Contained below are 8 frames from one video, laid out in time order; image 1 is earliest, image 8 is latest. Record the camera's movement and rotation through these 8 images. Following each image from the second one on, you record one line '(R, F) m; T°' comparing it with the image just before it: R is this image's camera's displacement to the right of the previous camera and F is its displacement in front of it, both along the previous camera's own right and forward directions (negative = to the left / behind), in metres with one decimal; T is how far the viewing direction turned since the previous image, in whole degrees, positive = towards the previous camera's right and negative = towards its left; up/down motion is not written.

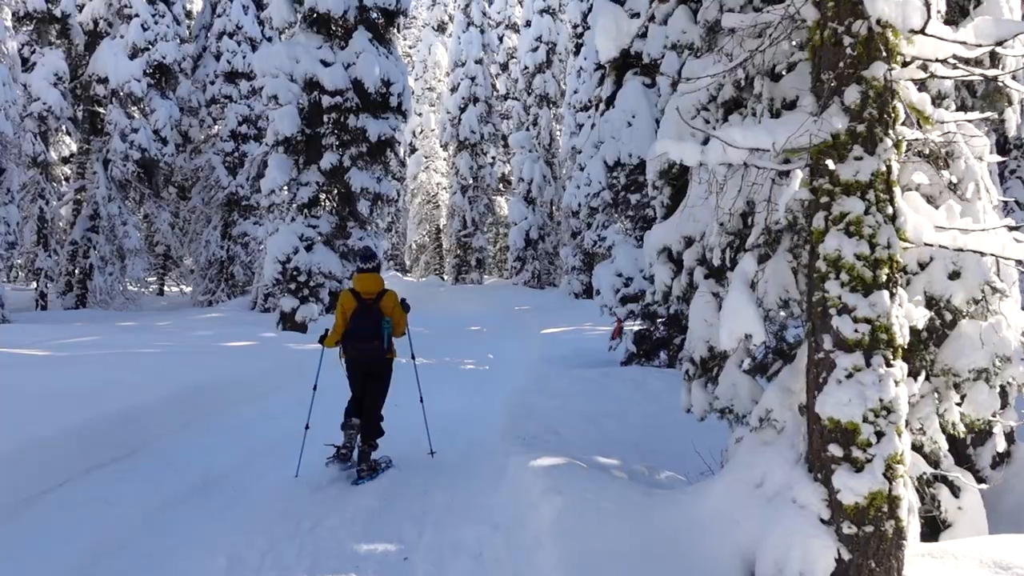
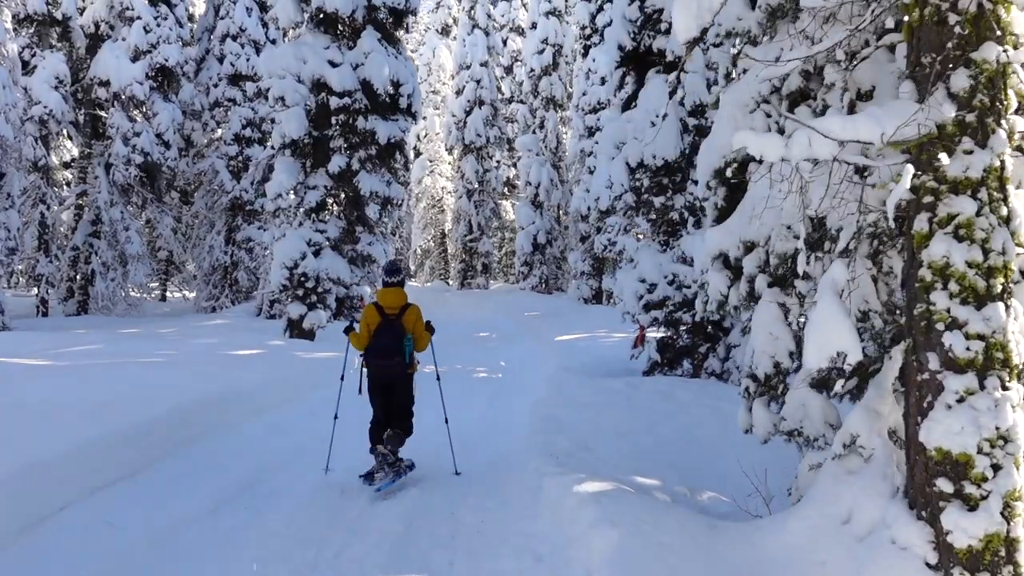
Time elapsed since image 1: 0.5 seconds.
(-0.2, +0.5) m; 0°
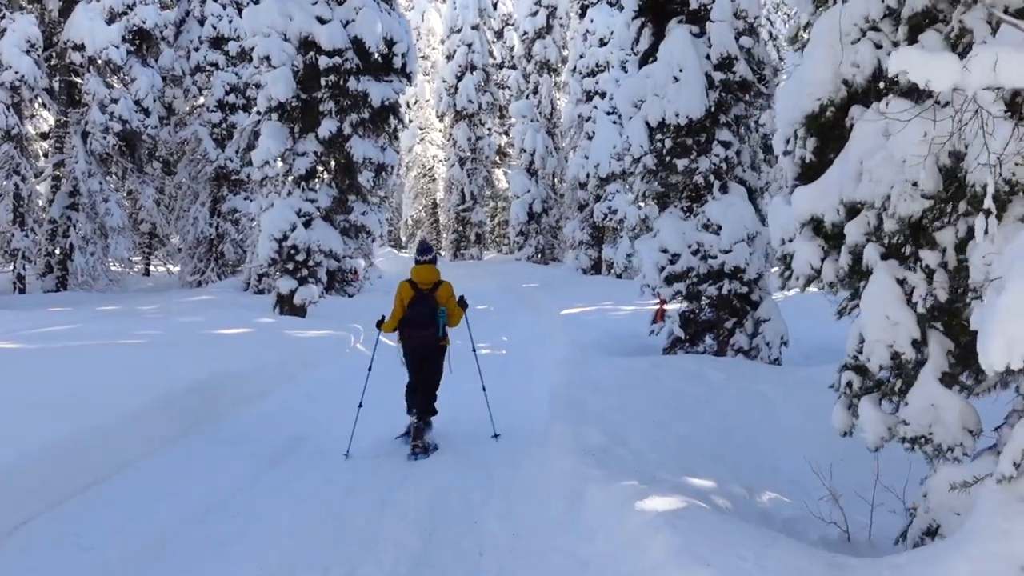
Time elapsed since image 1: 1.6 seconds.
(-0.3, +0.9) m; +1°
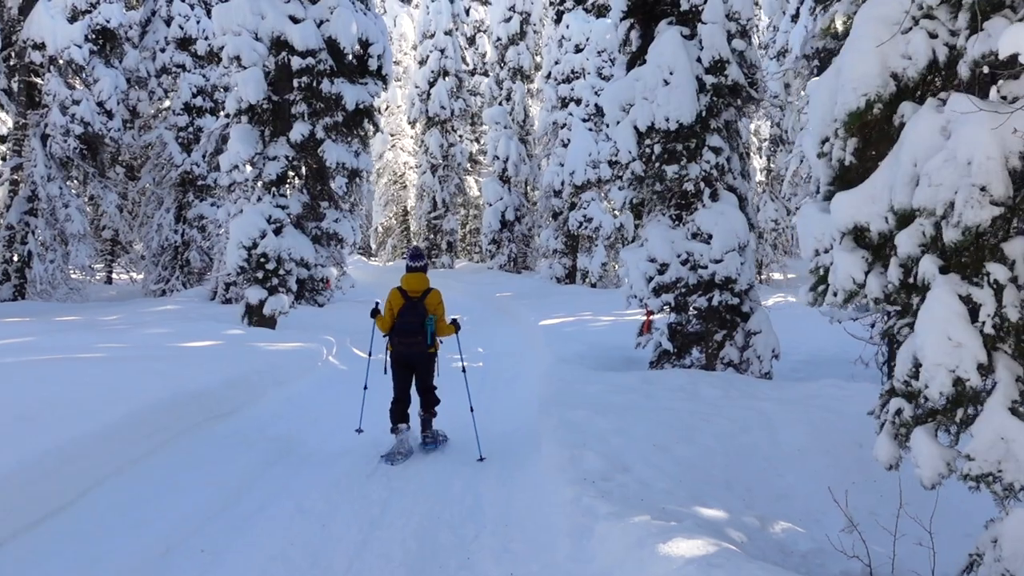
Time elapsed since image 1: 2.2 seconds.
(-0.2, +0.5) m; +2°
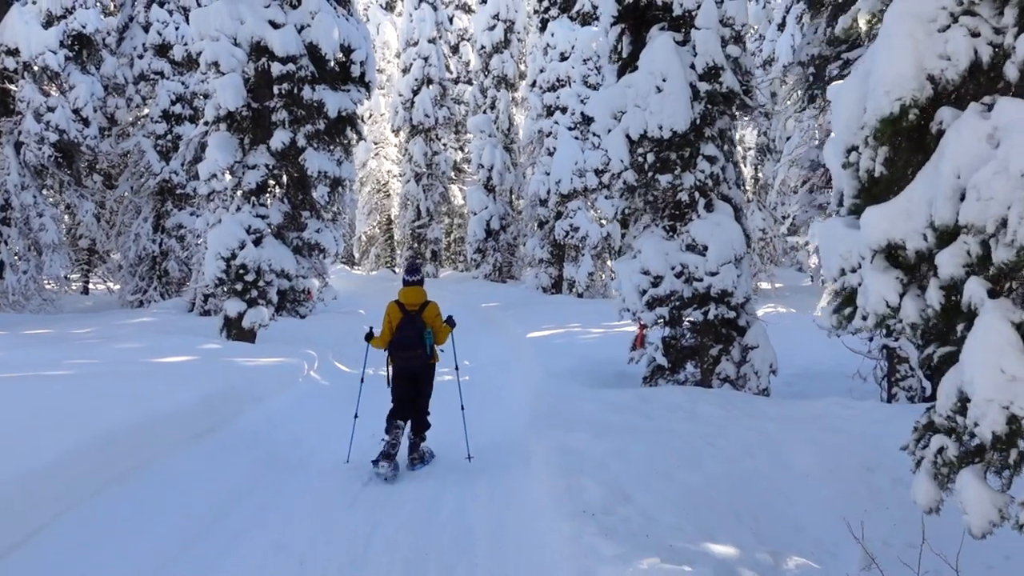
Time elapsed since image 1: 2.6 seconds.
(-0.1, +0.4) m; +1°
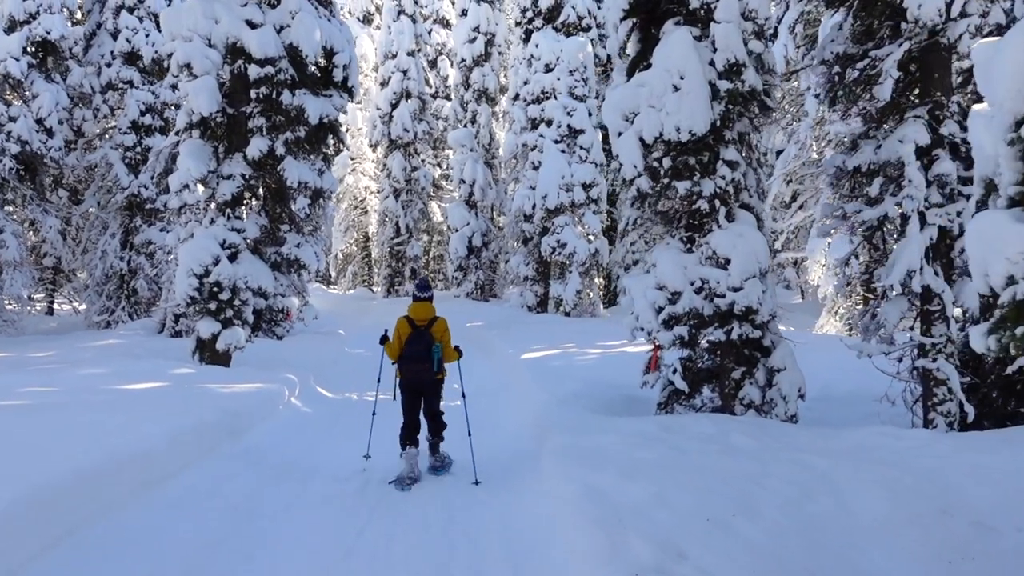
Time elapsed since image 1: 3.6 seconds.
(-0.3, +0.9) m; +2°
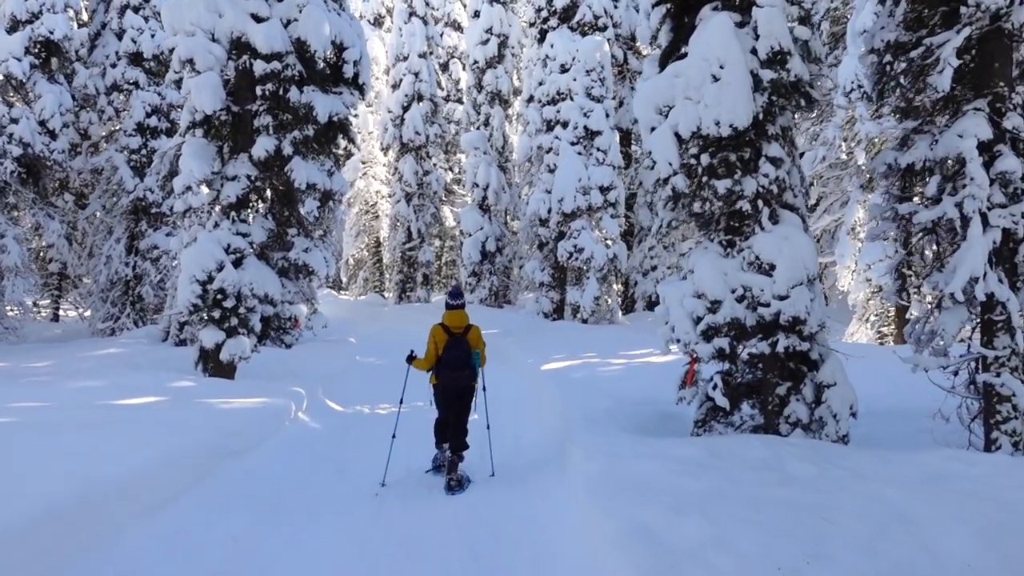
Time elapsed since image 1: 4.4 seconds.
(-0.1, +0.7) m; -1°
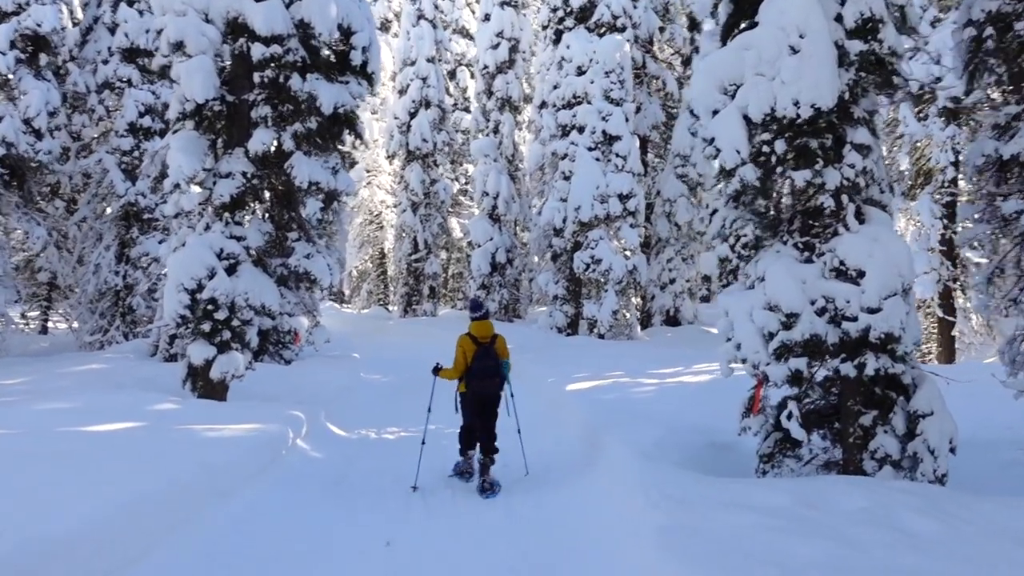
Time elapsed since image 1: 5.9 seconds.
(-0.3, +1.3) m; 0°
